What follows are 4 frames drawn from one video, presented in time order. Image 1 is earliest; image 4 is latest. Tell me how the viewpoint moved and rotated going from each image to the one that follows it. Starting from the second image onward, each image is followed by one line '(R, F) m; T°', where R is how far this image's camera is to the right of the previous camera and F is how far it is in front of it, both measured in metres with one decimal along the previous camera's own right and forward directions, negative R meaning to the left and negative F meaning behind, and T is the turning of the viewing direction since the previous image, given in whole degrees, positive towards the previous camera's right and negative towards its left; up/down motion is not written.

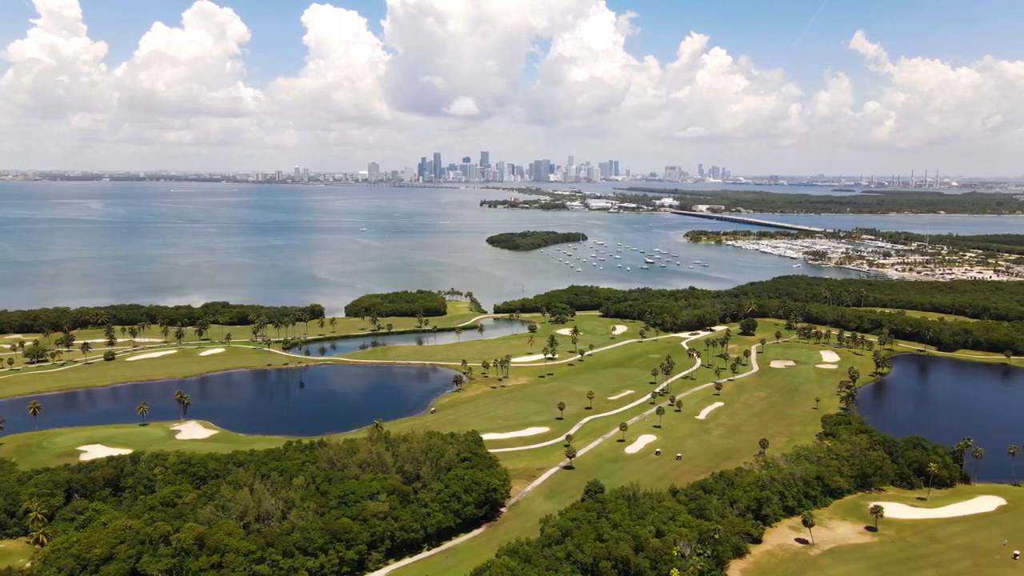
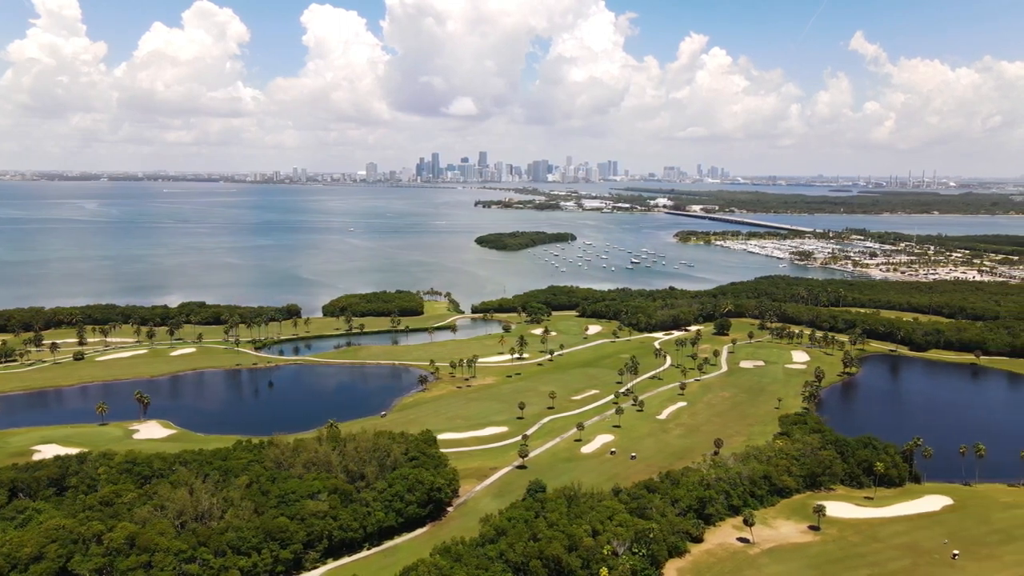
(+3.5, -0.1) m; 0°
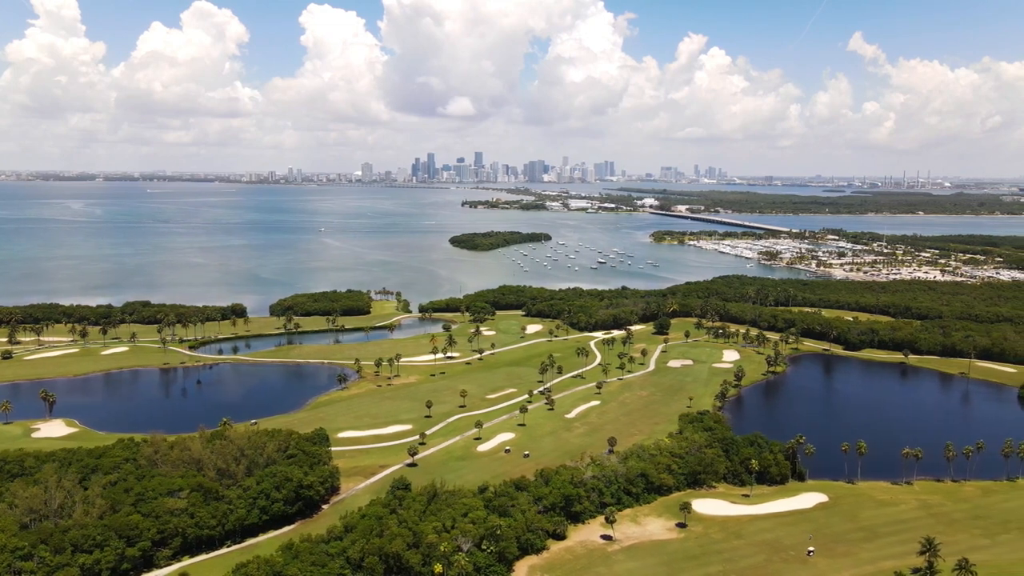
(+8.1, -0.1) m; 0°
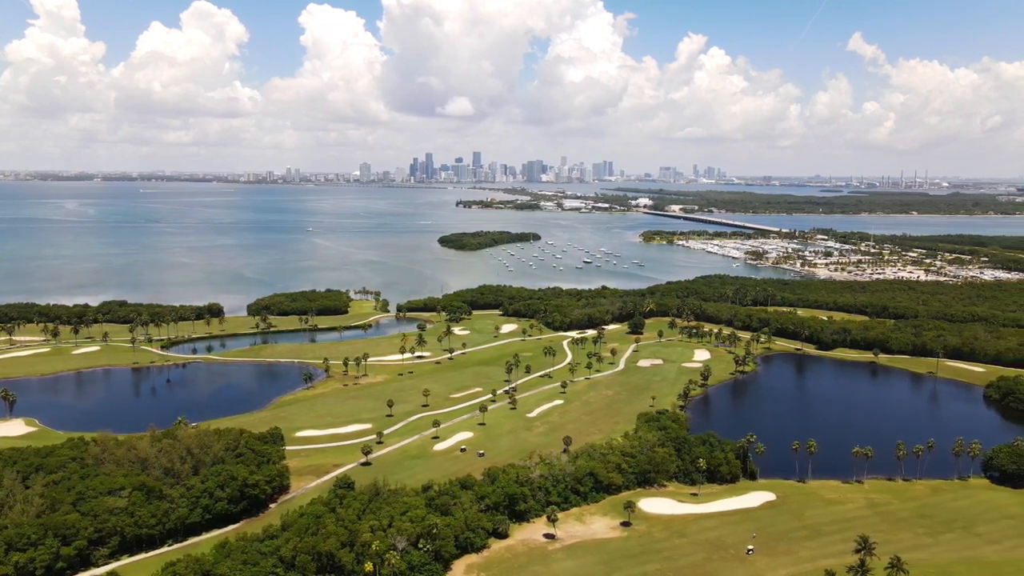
(+3.4, 0.0) m; 0°
